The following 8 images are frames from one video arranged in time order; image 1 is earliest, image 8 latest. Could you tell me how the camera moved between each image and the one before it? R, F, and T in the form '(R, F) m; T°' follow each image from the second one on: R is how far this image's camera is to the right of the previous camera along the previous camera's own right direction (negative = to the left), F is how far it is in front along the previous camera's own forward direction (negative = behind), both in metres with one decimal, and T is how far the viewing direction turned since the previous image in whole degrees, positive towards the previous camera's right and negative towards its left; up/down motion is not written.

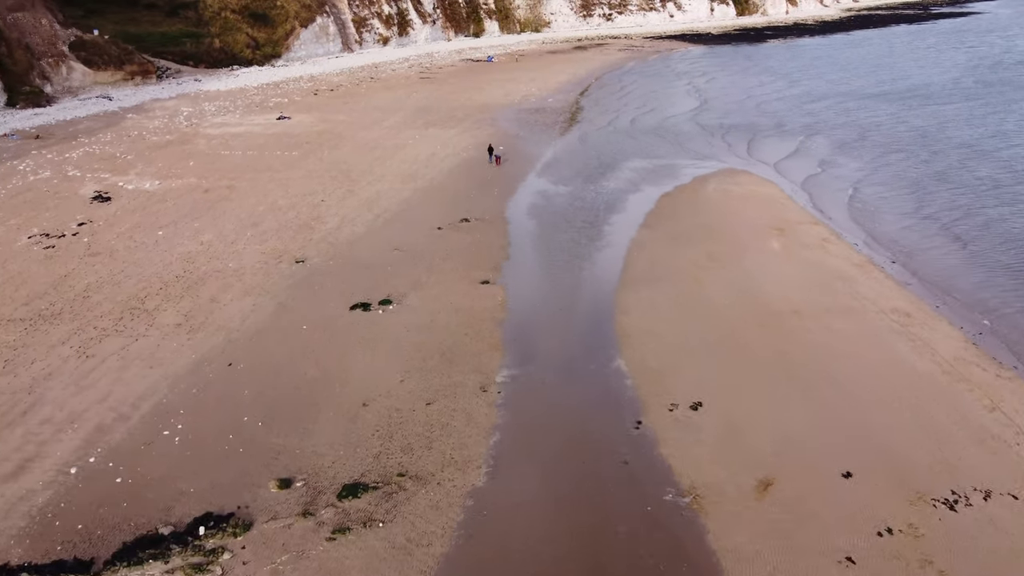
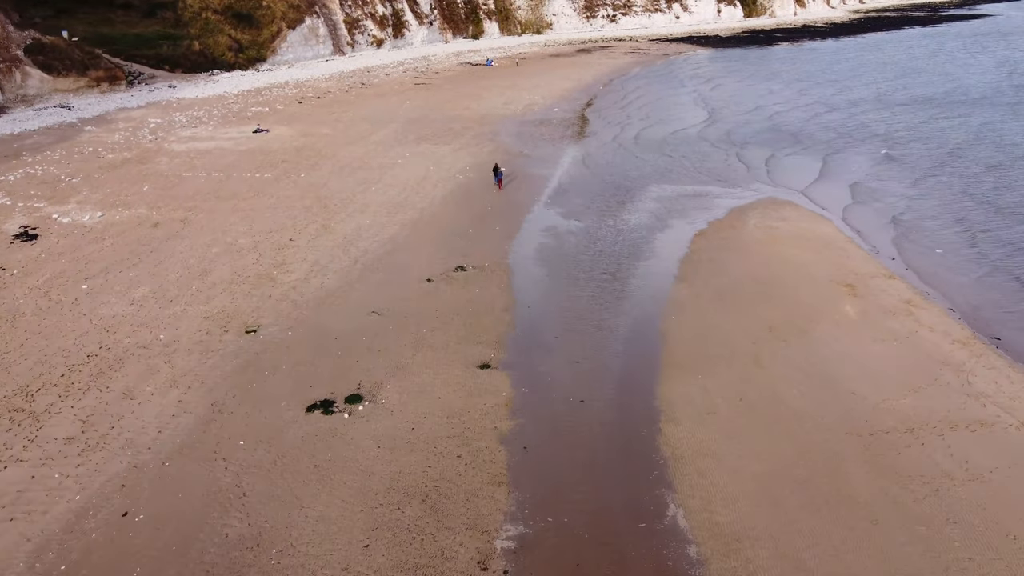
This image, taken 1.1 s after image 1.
(-0.2, +3.3) m; 0°
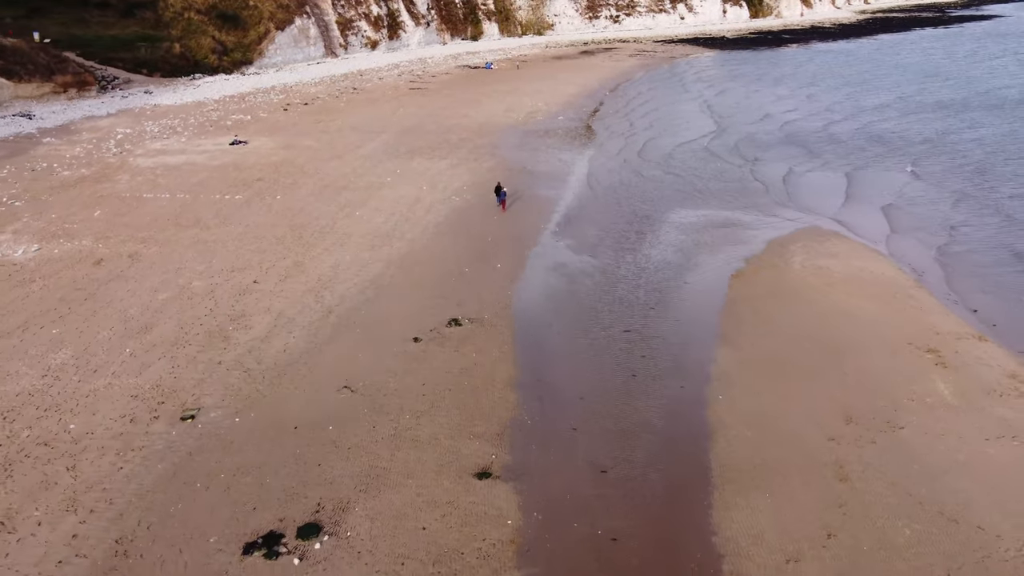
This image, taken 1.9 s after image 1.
(-0.1, +2.7) m; 0°
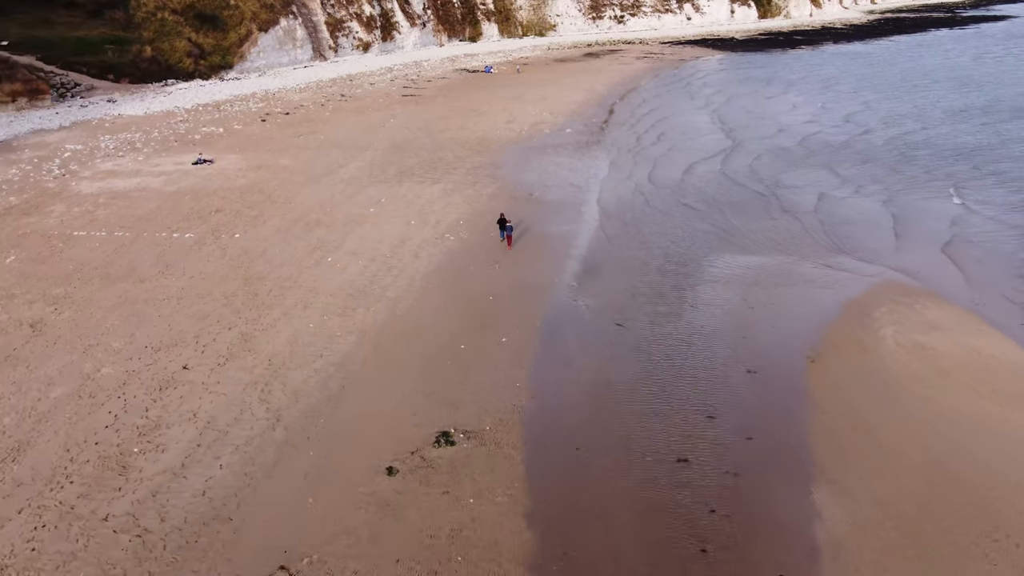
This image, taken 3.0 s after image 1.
(-0.2, +3.5) m; 0°
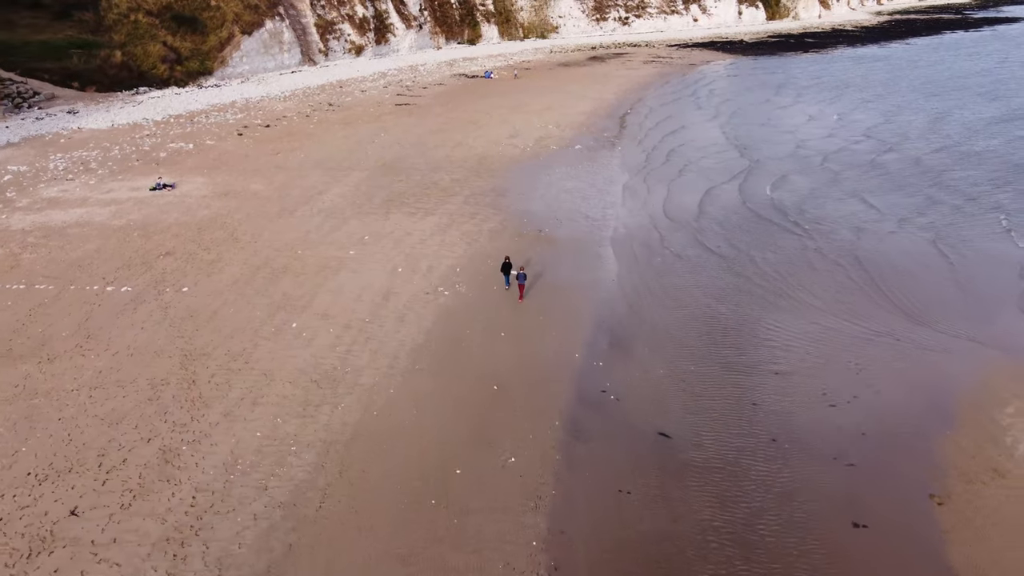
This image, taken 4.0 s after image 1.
(-0.2, +3.1) m; 0°
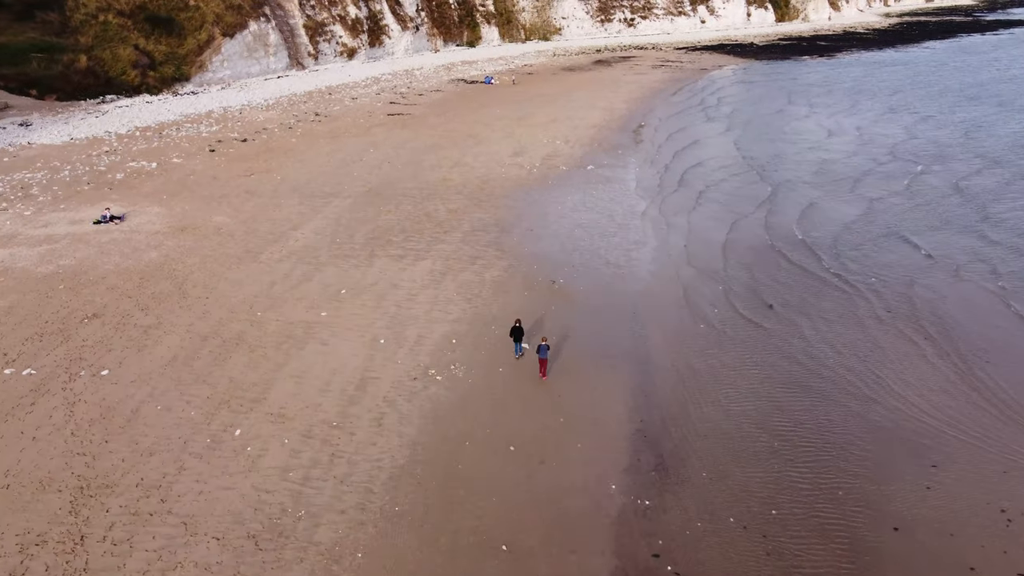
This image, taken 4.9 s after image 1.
(-0.2, +3.1) m; 0°
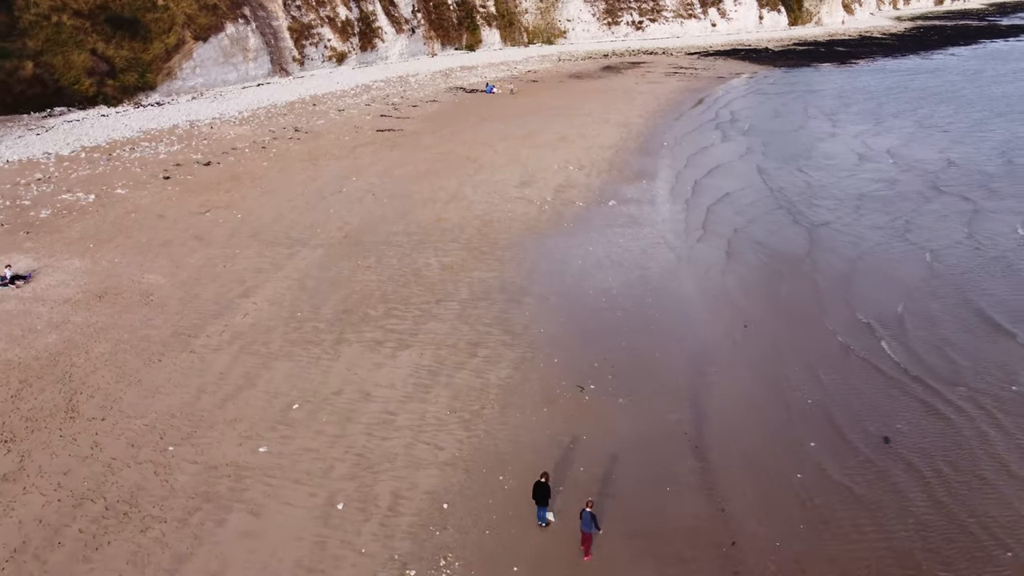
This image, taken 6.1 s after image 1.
(-0.3, +3.9) m; 0°
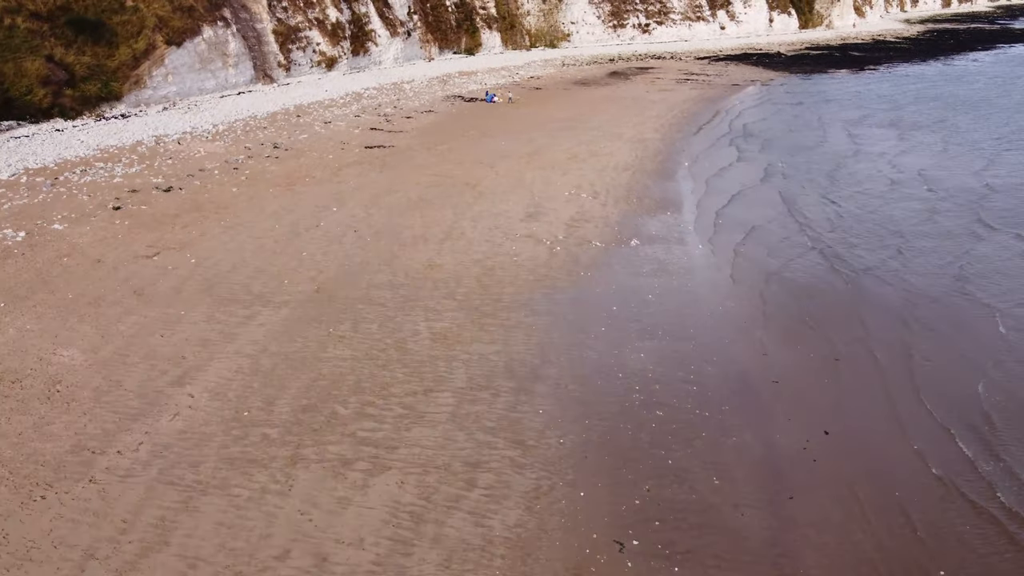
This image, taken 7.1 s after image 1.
(-0.2, +3.1) m; 0°
